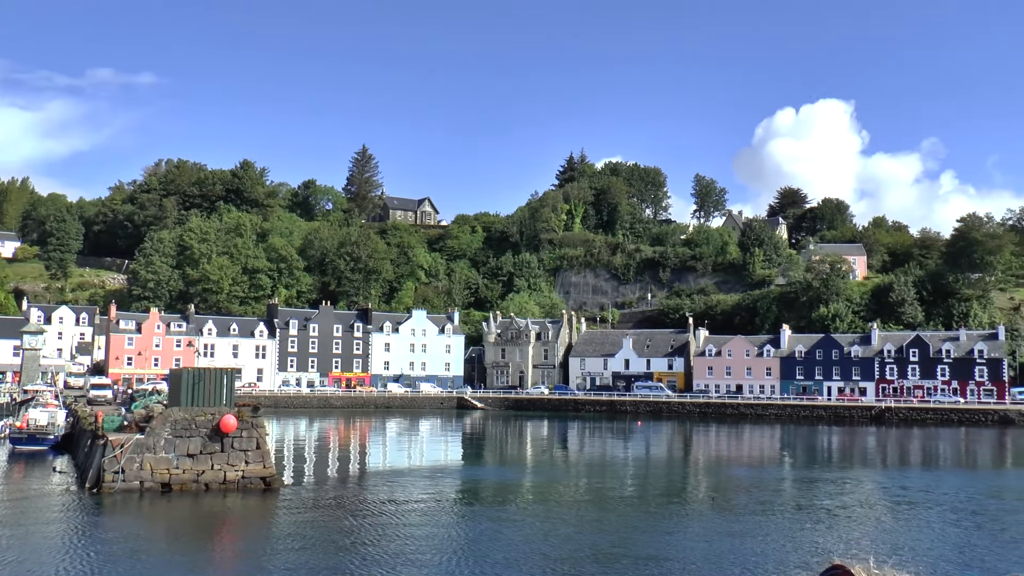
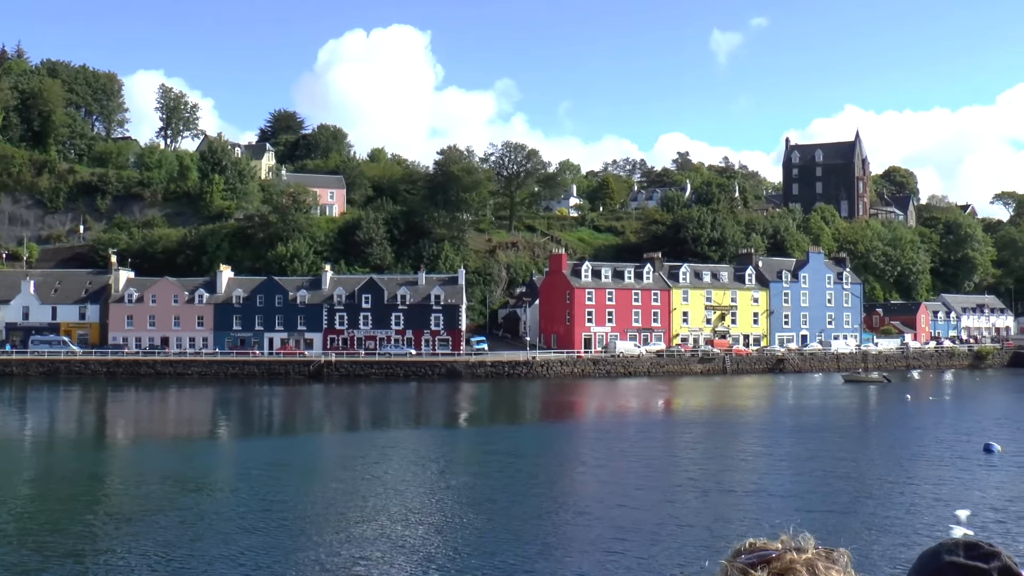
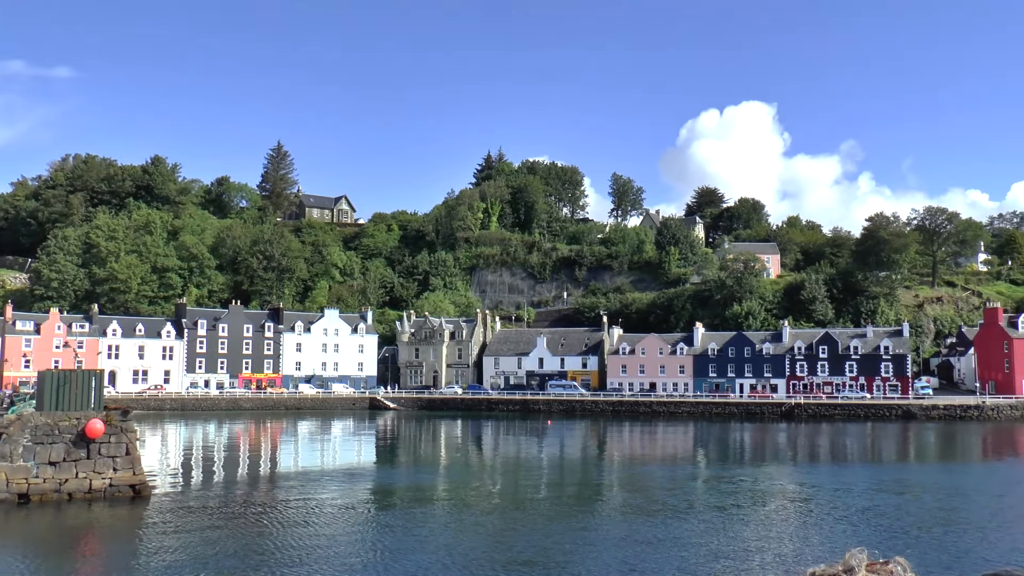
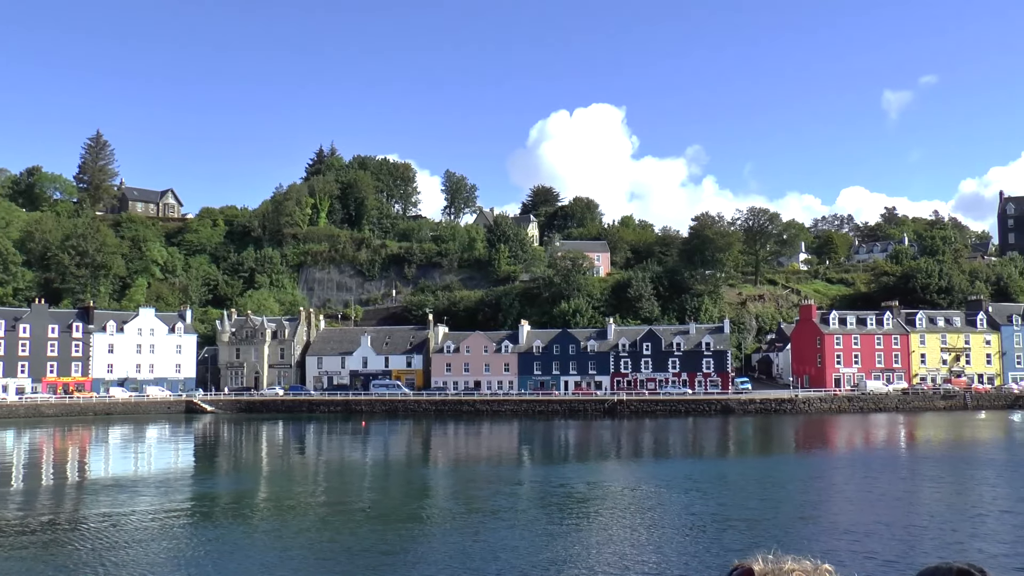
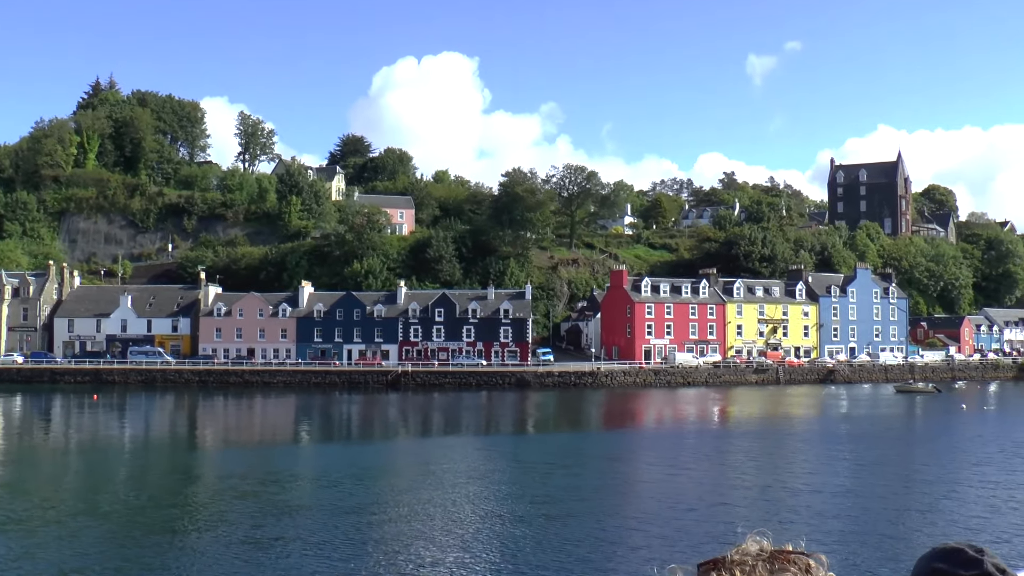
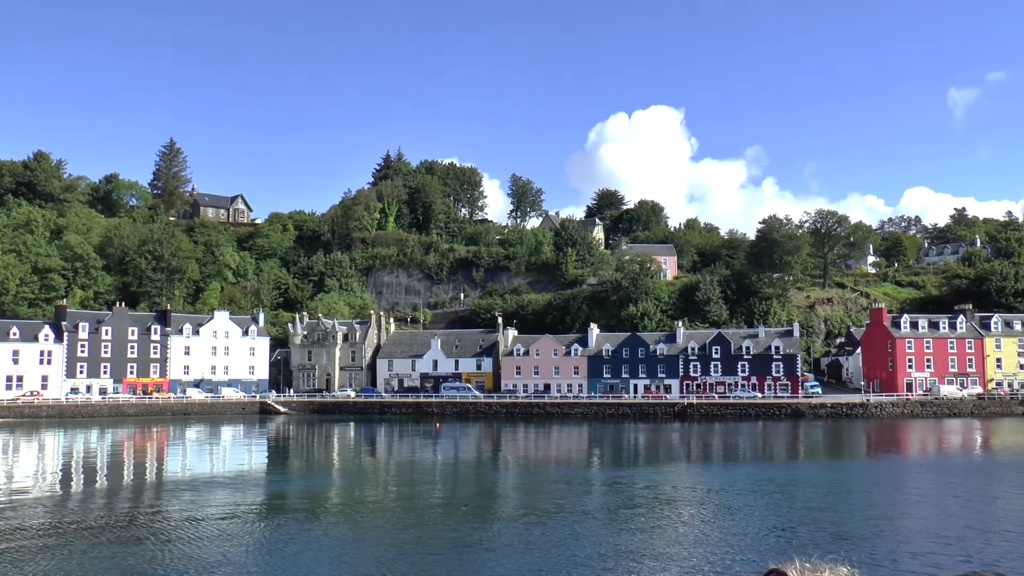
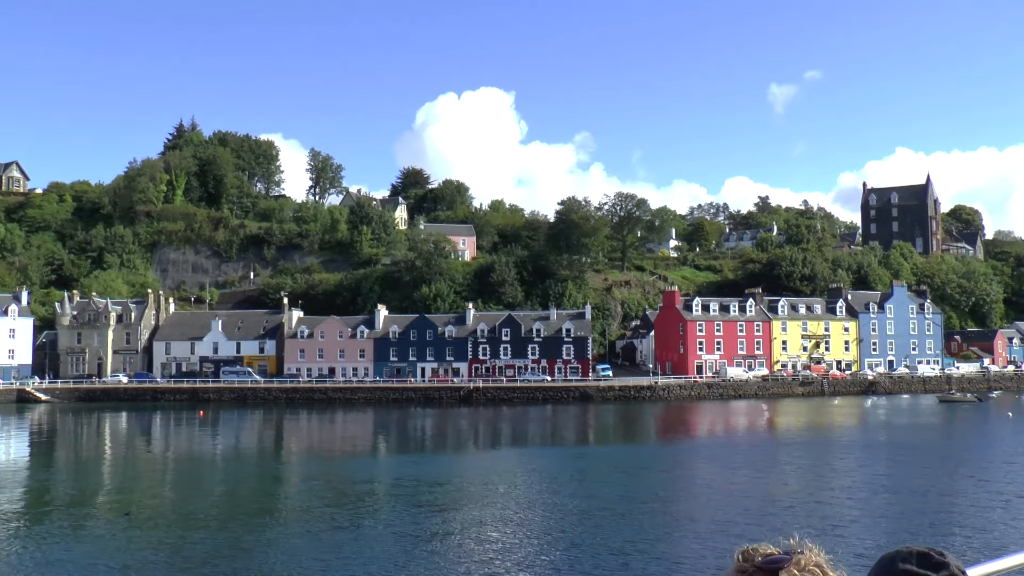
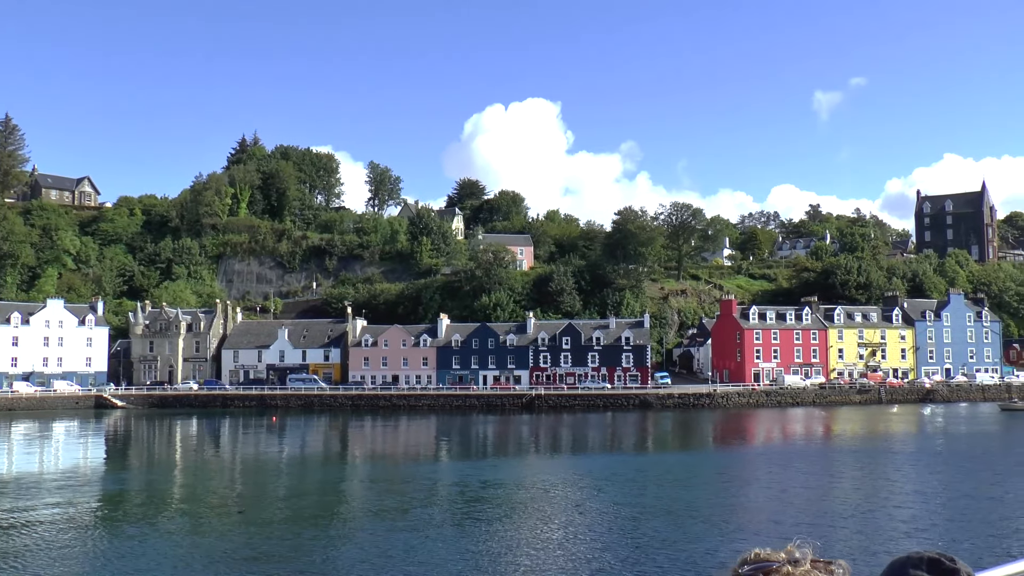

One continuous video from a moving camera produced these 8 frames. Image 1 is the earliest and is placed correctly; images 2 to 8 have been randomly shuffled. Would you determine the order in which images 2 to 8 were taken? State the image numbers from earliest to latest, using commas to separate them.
3, 6, 4, 8, 7, 5, 2
